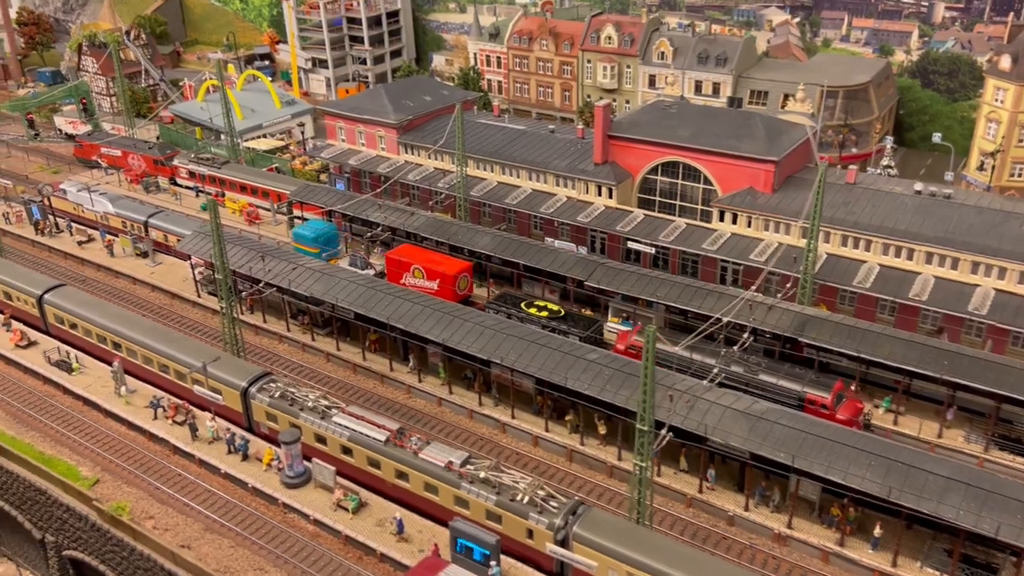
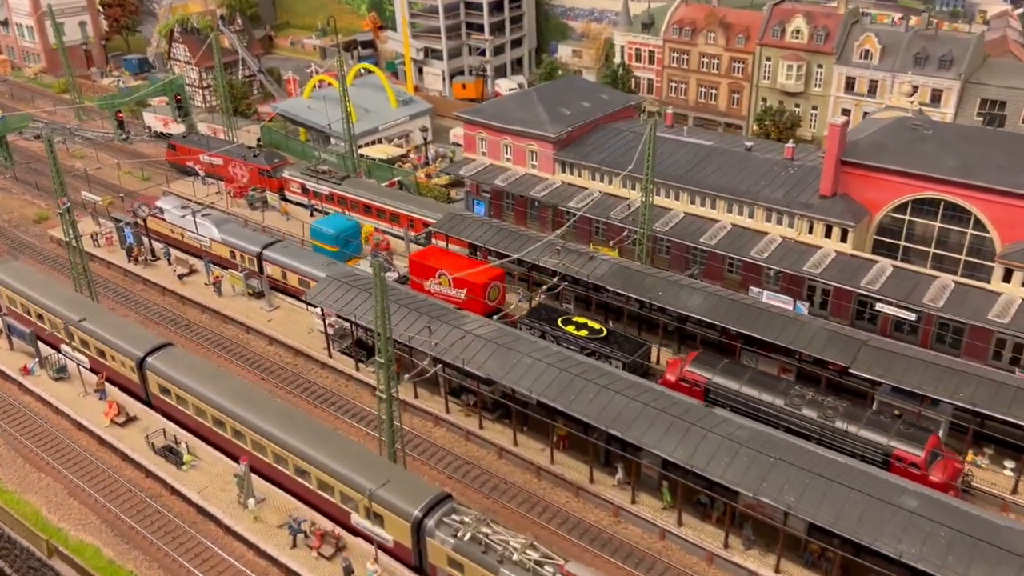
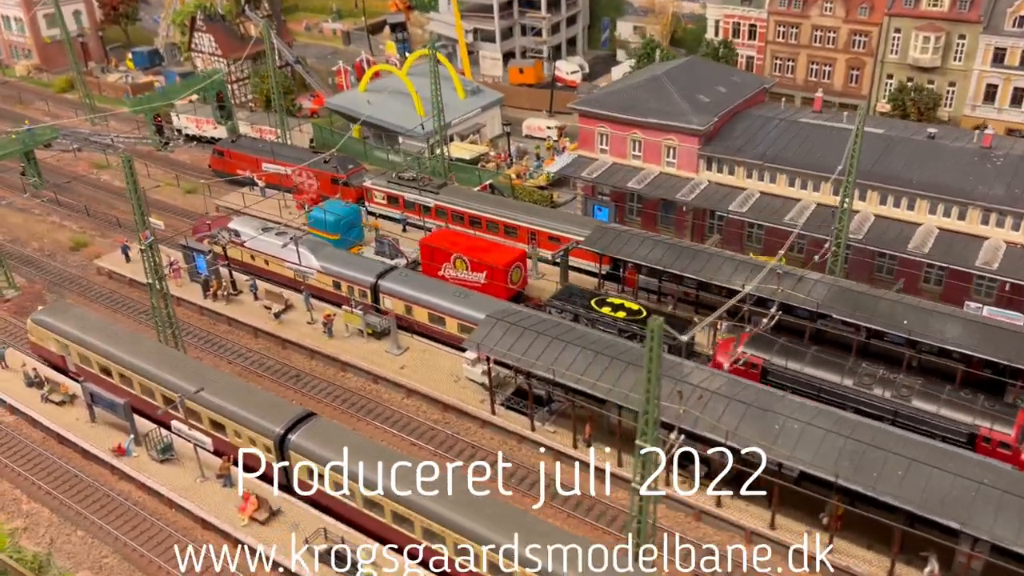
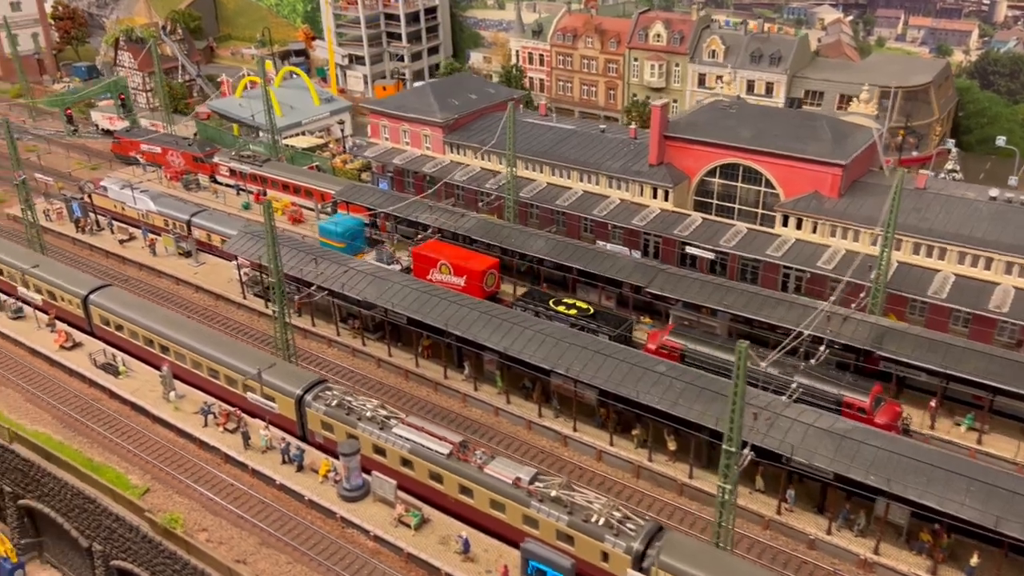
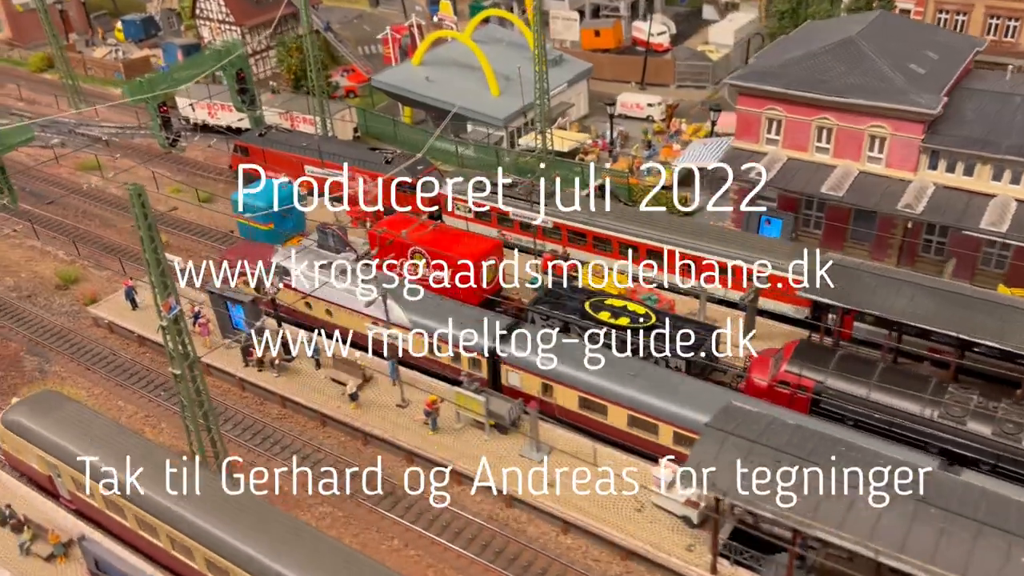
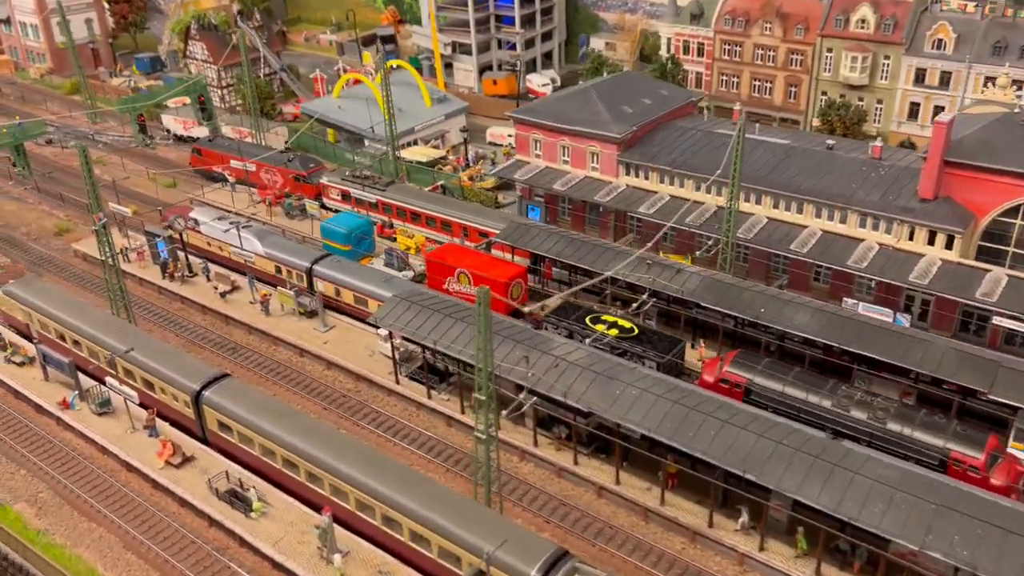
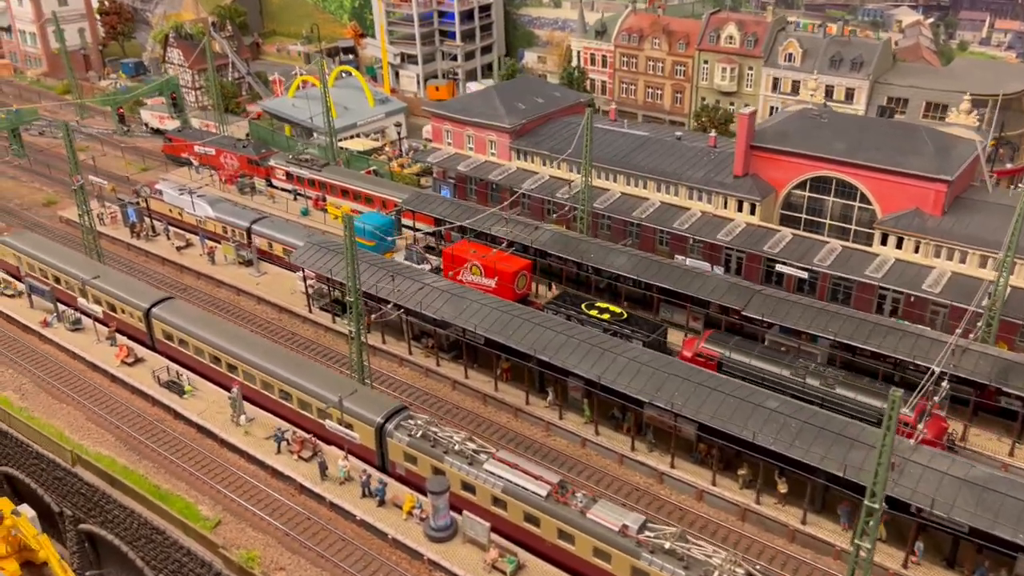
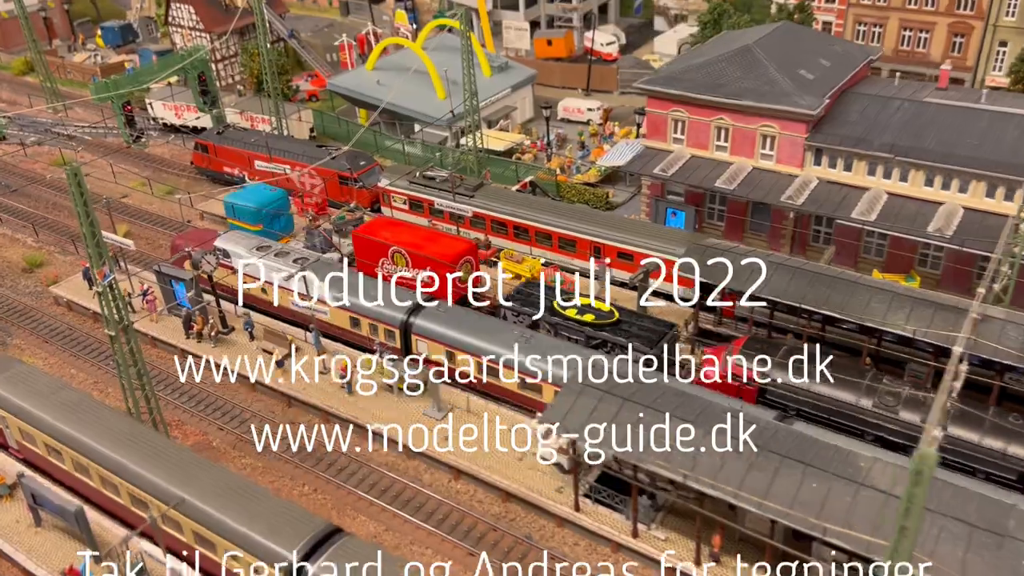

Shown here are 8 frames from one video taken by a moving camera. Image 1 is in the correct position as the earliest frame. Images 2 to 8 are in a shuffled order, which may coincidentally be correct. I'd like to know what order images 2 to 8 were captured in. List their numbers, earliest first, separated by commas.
4, 7, 2, 6, 3, 8, 5
